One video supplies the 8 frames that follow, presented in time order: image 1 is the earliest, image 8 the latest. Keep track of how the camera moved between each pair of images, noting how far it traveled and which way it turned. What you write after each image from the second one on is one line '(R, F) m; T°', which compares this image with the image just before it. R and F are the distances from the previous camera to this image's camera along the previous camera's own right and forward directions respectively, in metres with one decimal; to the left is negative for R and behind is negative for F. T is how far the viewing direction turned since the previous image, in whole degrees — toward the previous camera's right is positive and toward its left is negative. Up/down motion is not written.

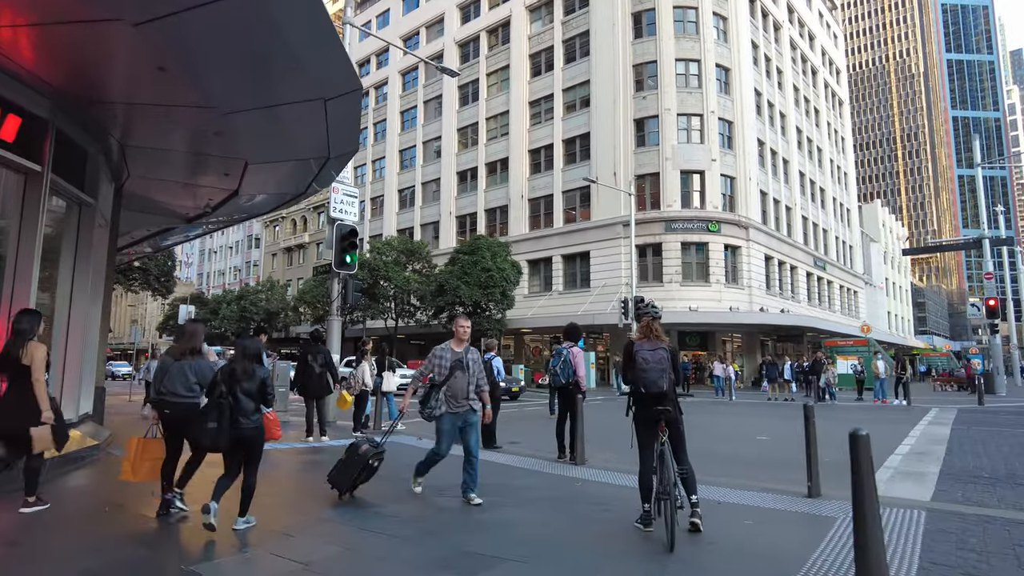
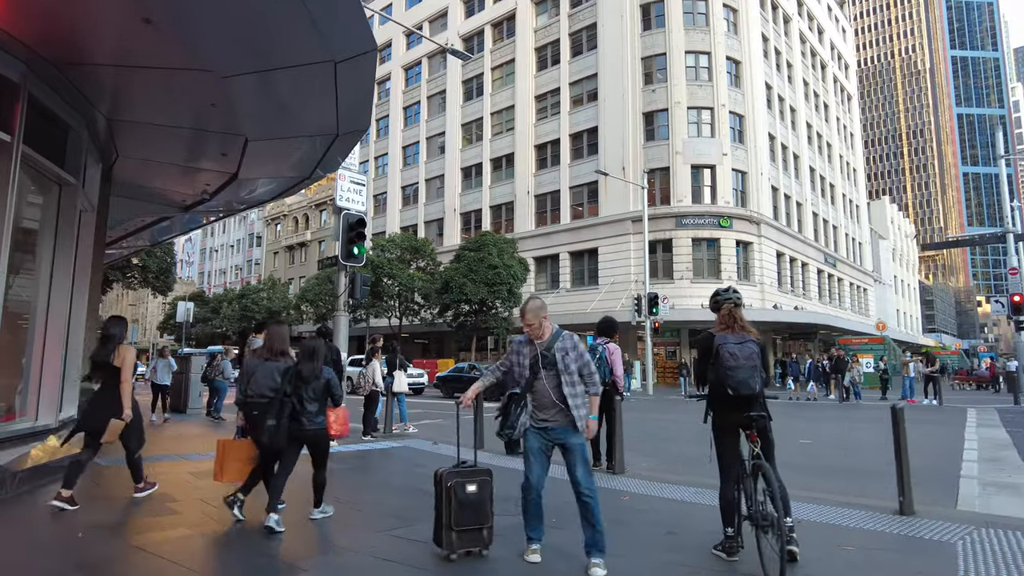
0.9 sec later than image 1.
(-0.3, +0.8) m; 0°
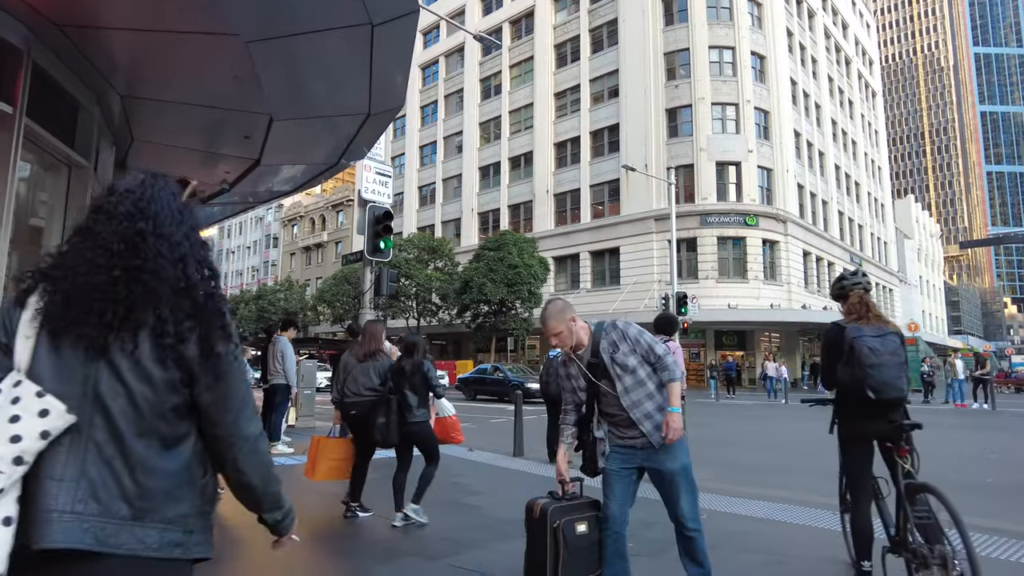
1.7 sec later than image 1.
(-0.4, +0.7) m; -1°
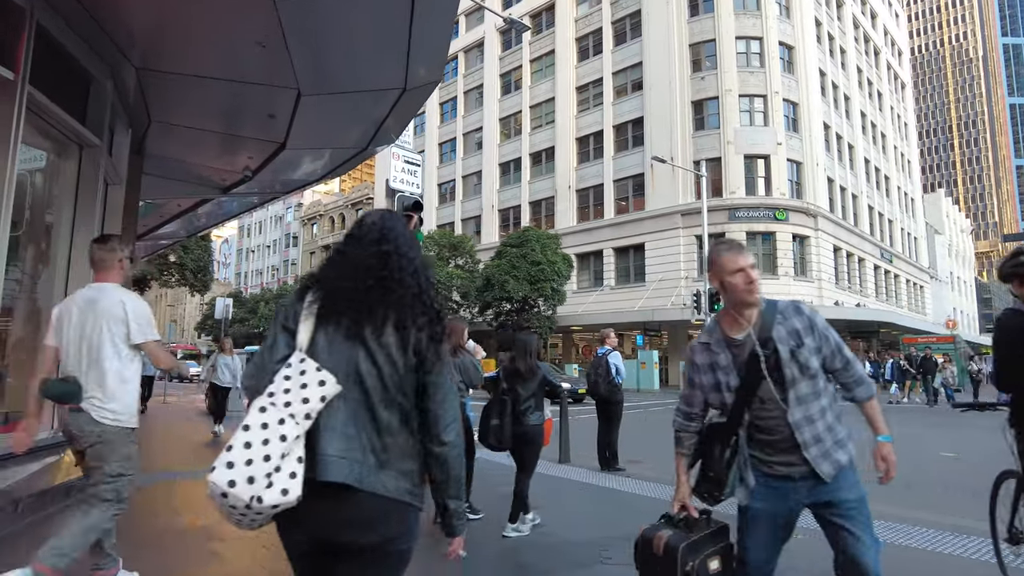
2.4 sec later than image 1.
(-0.3, +0.7) m; -1°
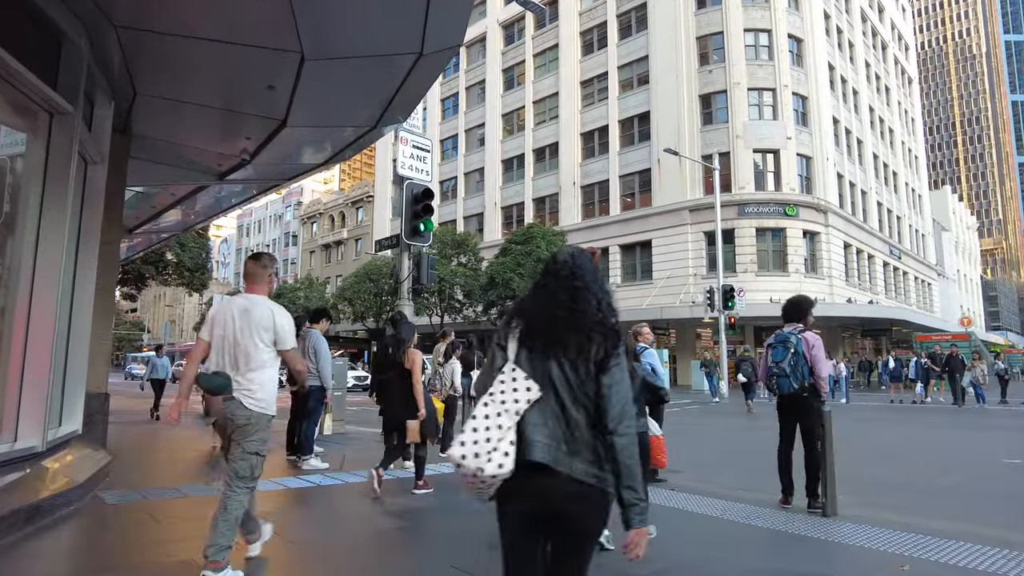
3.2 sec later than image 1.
(-0.3, +0.7) m; 0°
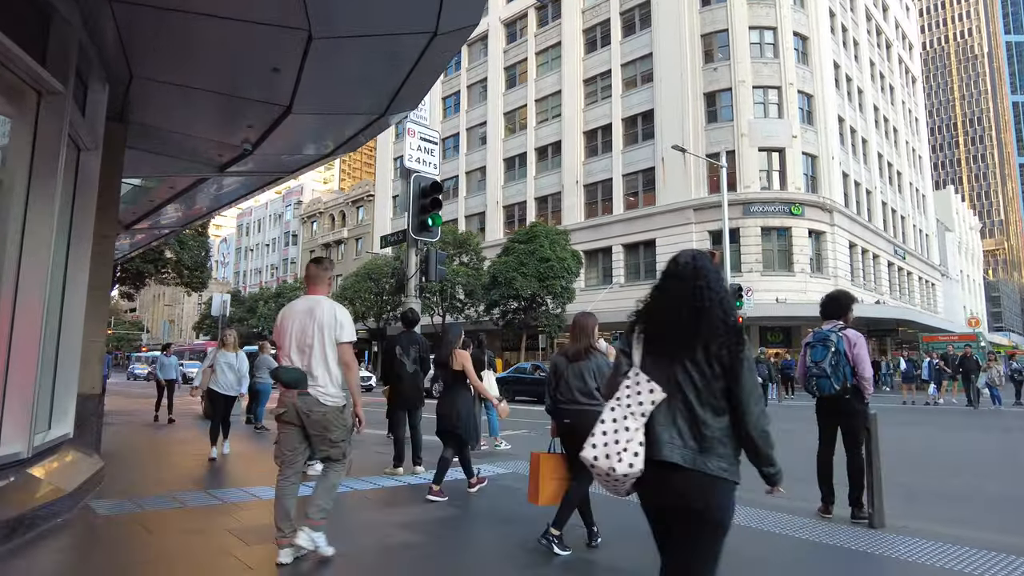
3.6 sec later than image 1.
(-0.2, +0.4) m; 0°
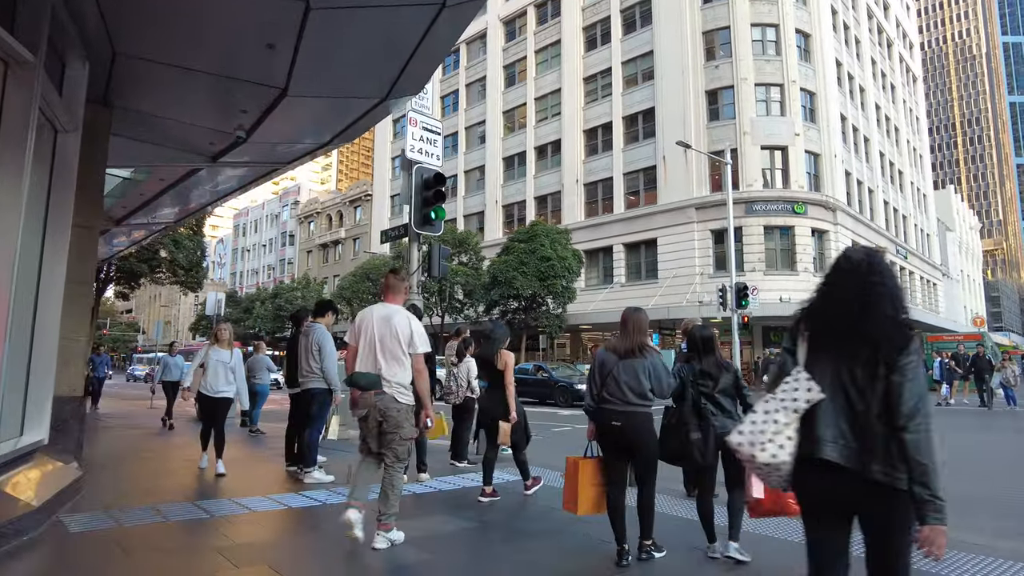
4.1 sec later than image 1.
(-0.1, +0.4) m; 0°
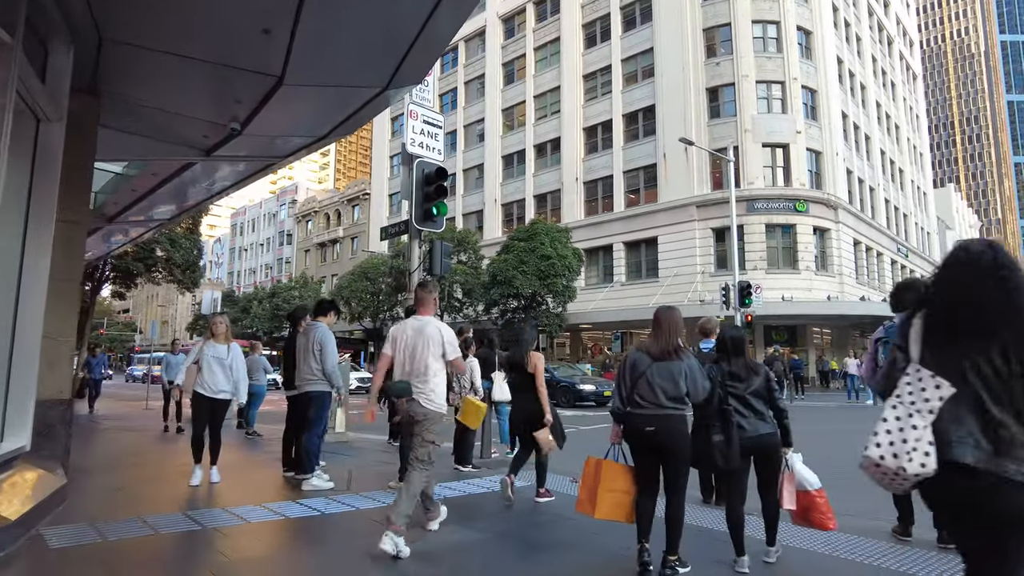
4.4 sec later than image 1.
(-0.1, +0.3) m; 0°
